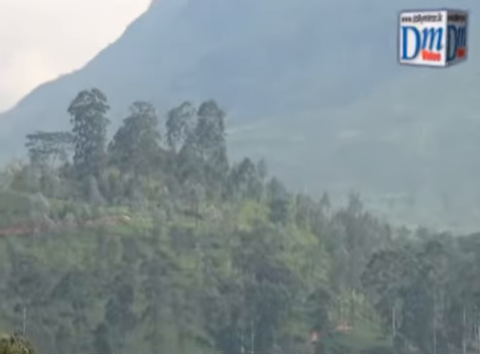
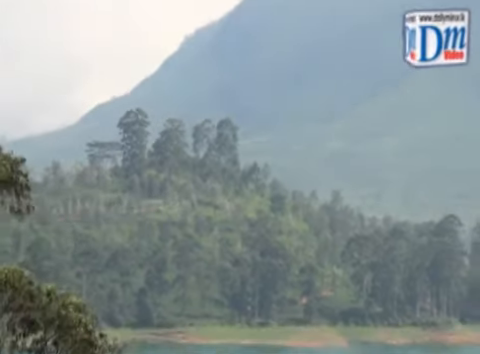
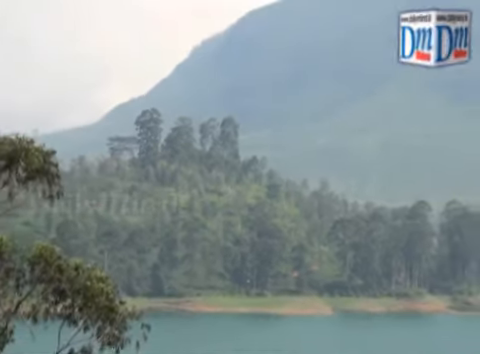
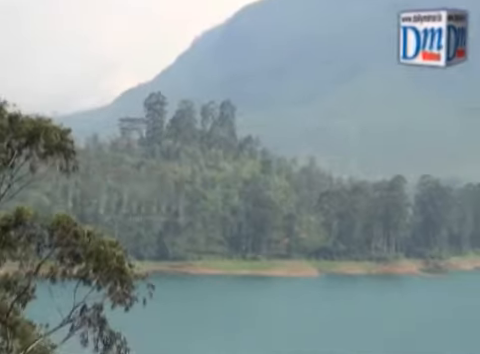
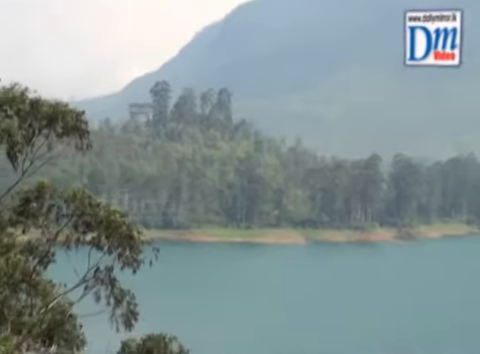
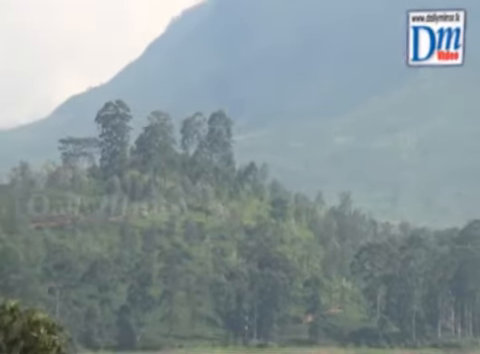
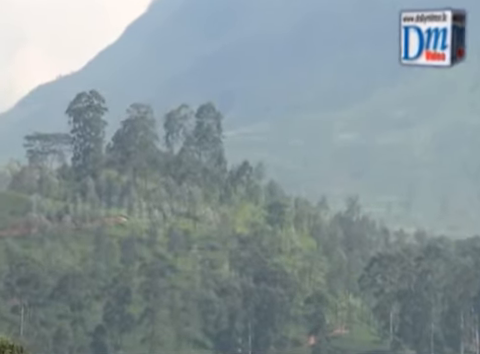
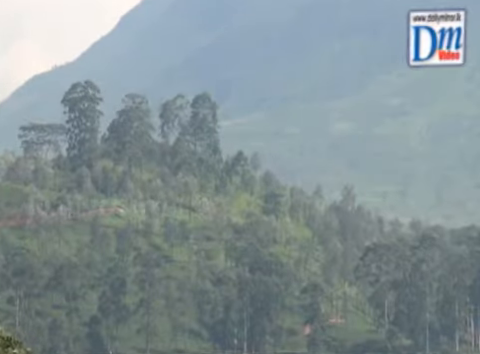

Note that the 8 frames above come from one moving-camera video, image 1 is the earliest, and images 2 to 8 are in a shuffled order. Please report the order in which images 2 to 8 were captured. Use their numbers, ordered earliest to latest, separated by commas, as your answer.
8, 7, 6, 2, 3, 4, 5
